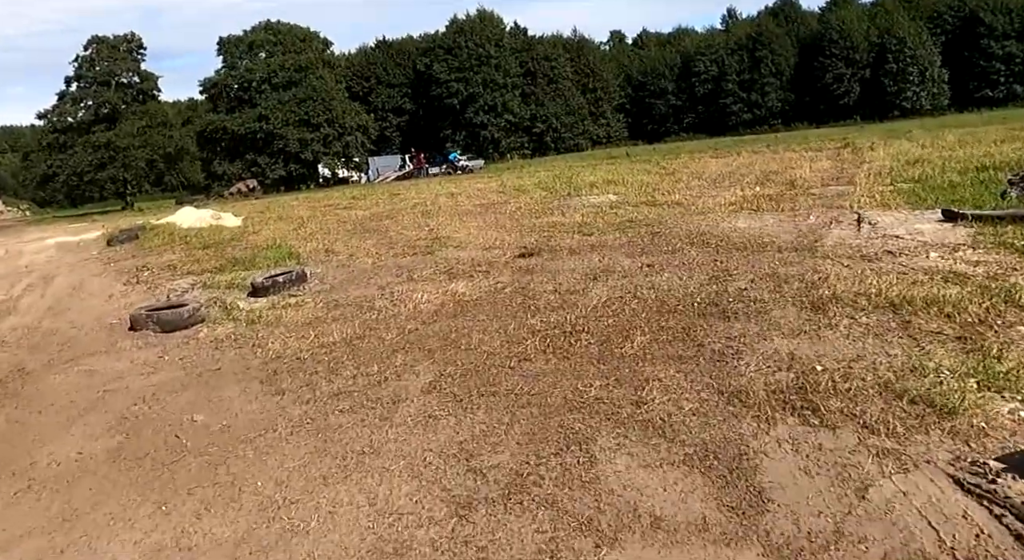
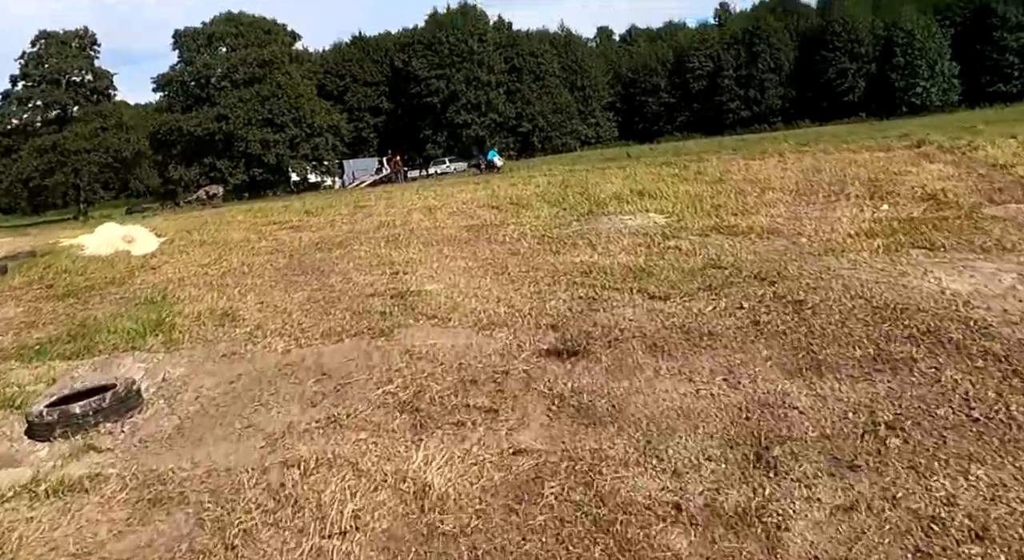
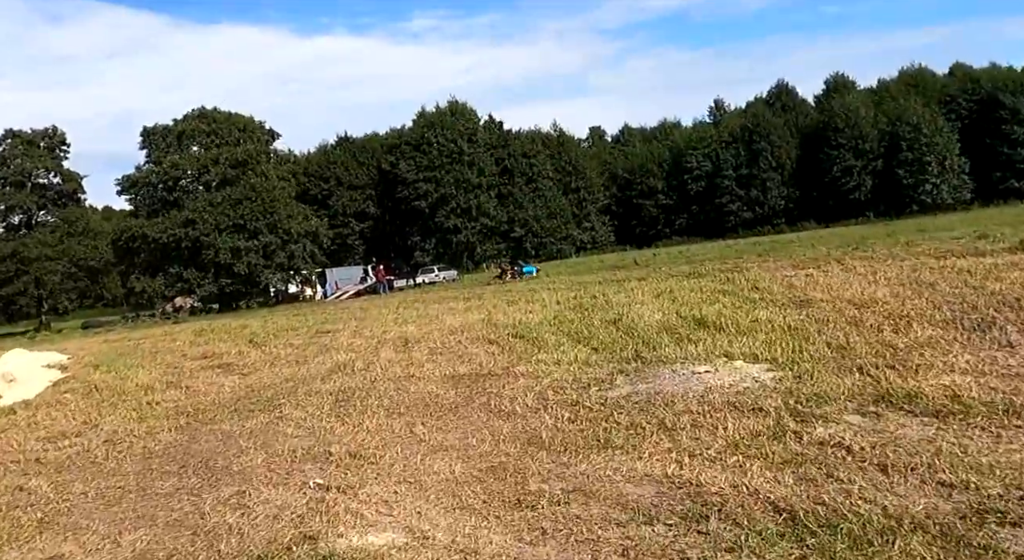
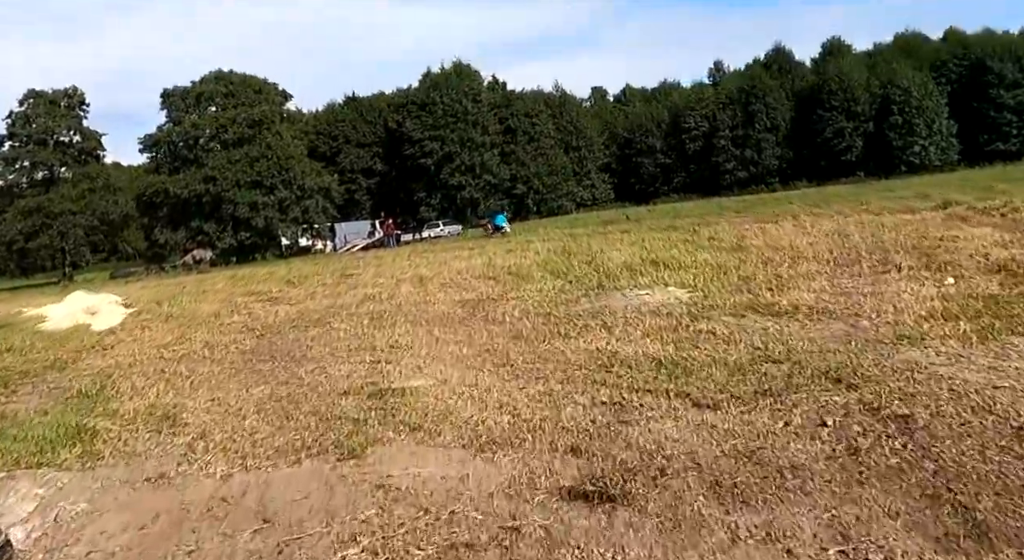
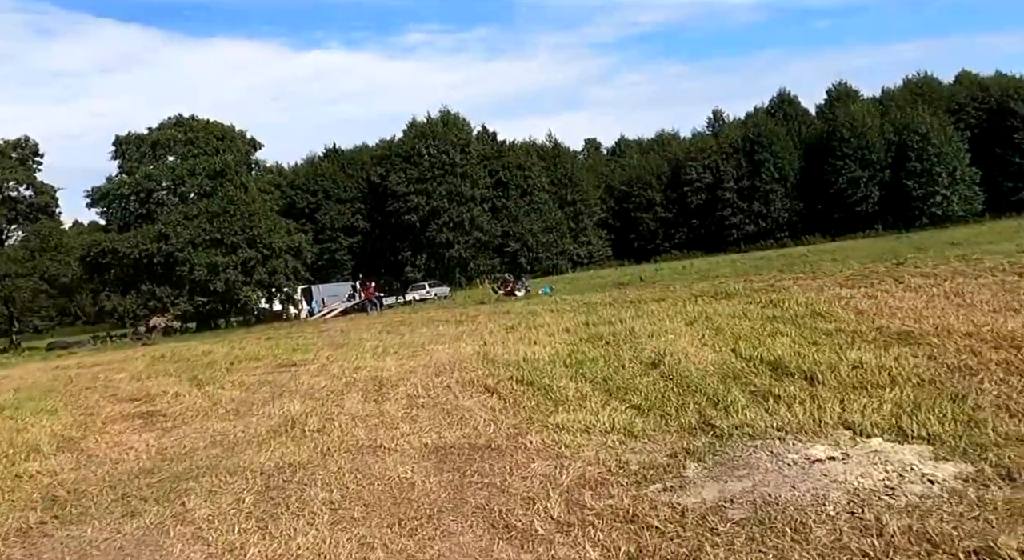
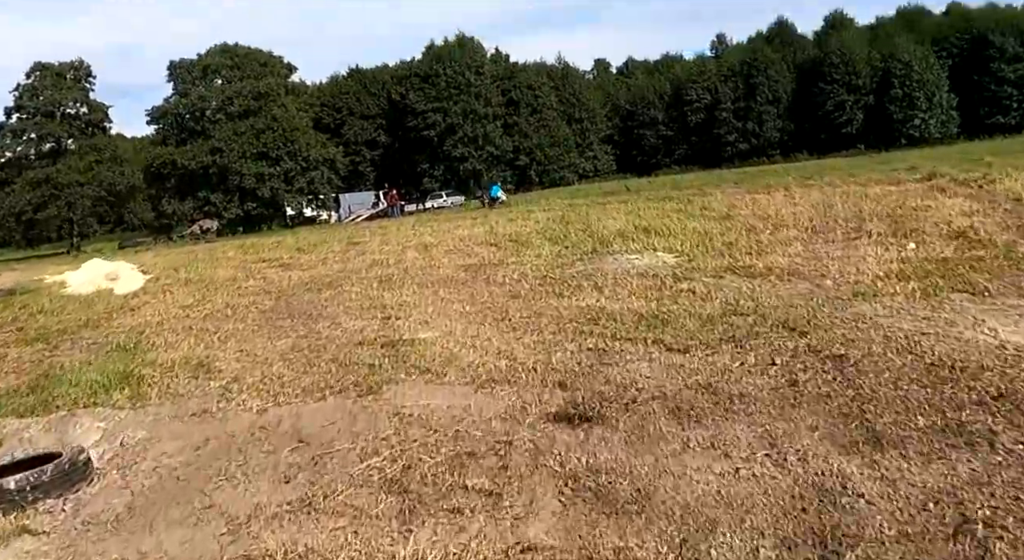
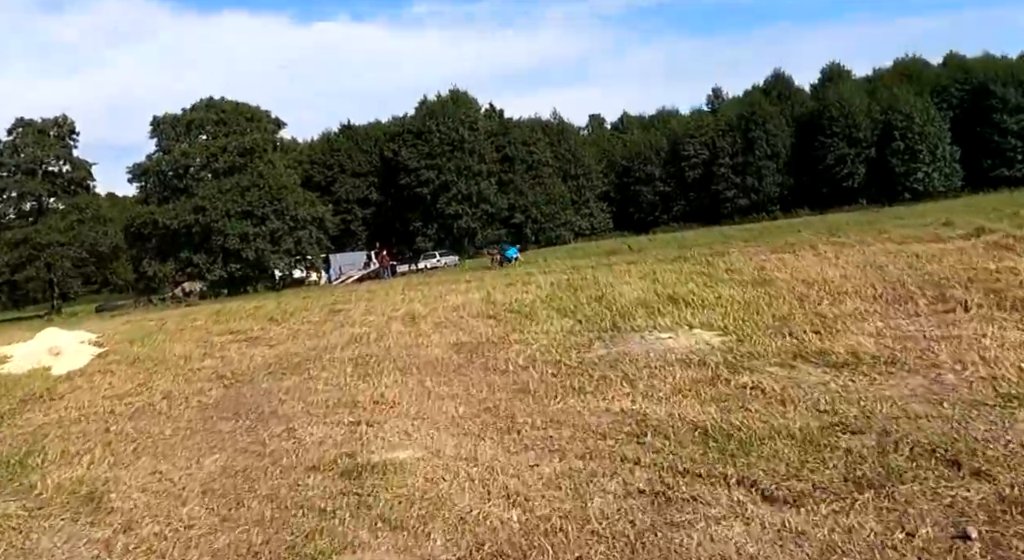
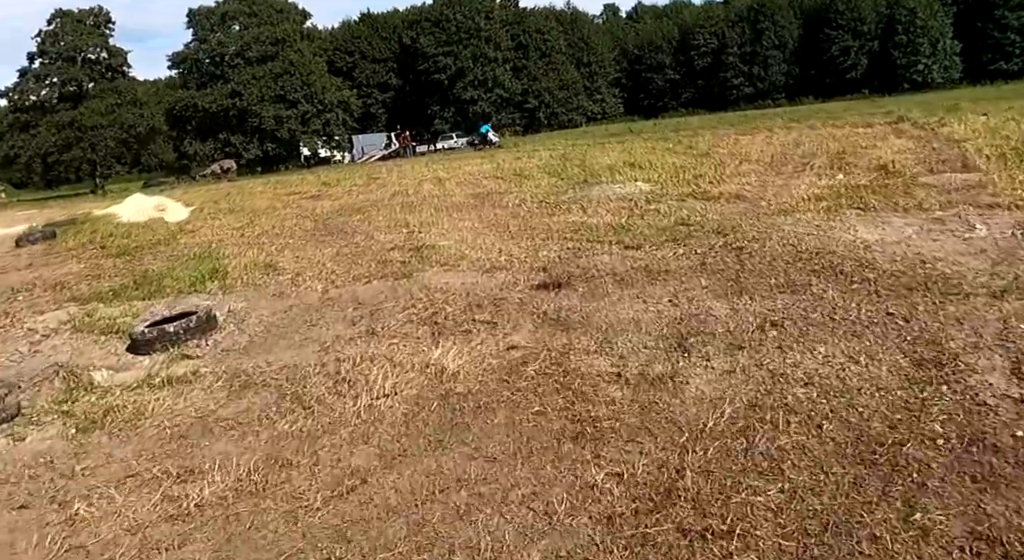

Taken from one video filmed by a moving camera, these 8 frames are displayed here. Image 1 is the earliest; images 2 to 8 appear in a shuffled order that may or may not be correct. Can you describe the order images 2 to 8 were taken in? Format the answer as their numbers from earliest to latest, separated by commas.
8, 2, 6, 4, 7, 3, 5
